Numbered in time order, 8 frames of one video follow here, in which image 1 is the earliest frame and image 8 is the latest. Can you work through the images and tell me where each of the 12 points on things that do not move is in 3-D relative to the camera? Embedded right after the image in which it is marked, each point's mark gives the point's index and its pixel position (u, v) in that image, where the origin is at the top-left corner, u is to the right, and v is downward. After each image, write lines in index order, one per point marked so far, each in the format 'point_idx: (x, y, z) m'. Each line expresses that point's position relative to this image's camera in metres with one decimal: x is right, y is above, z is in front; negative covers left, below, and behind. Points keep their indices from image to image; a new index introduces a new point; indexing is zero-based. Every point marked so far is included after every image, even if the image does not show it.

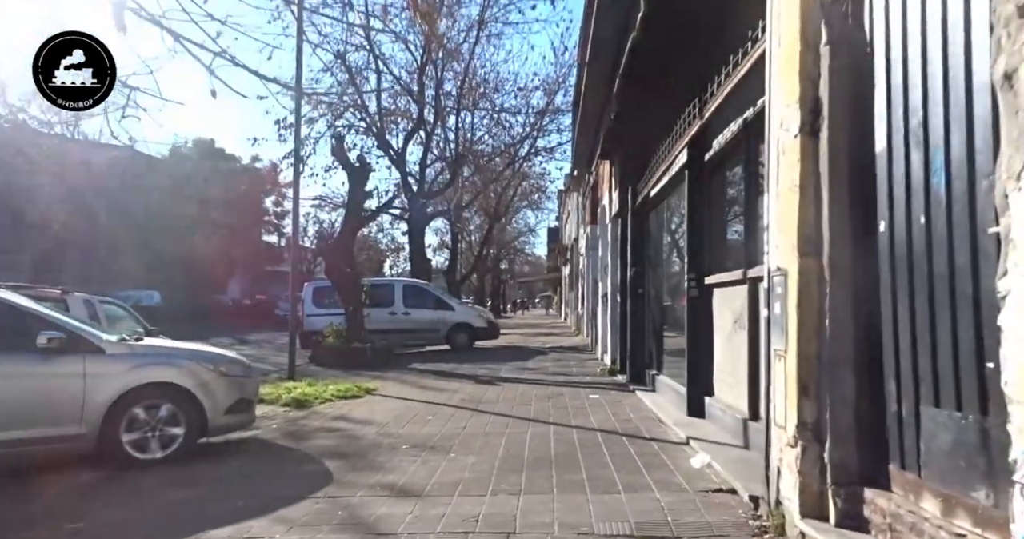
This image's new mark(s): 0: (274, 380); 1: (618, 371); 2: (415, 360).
0: (-4.9, -2.3, +12.7) m
1: (+2.4, -2.3, +14.1) m
2: (-2.8, -2.6, +17.9) m
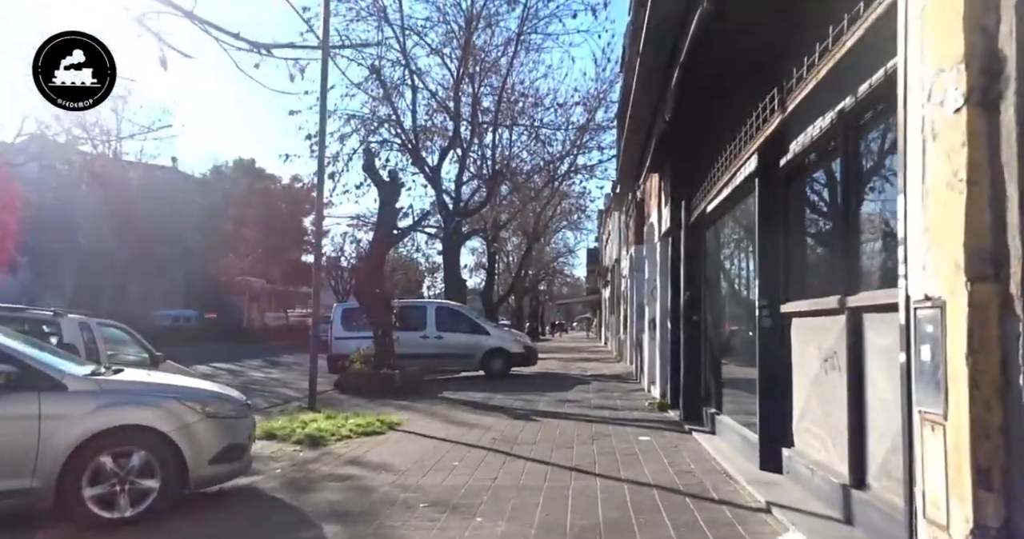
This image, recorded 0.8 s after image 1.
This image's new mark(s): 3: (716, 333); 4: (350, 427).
0: (-4.1, -2.7, +11.8) m
1: (+3.2, -2.8, +12.7) m
2: (-1.7, -3.2, +16.7) m
3: (+3.2, -1.0, +10.2) m
4: (-2.6, -2.6, +10.1) m
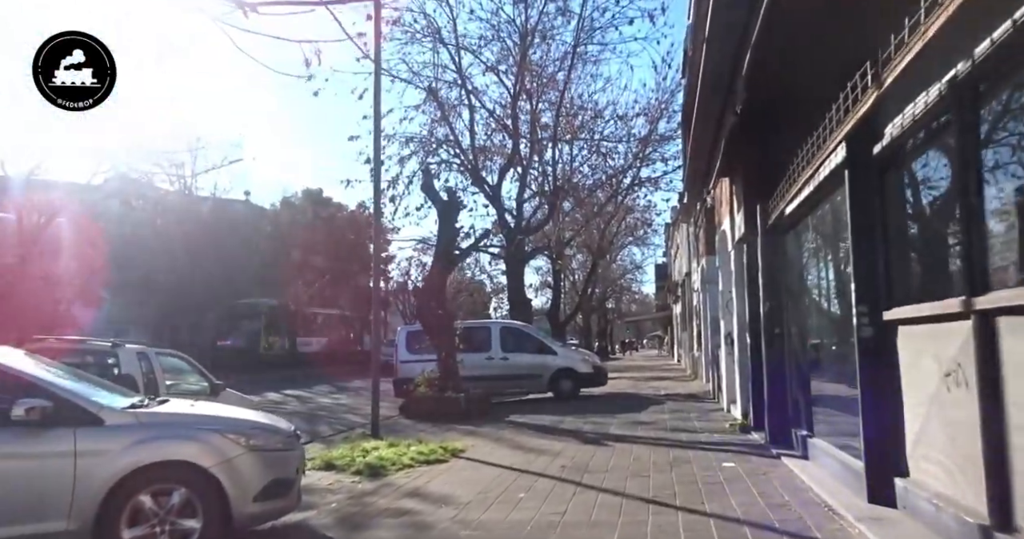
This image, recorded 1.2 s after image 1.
0: (-2.9, -3.1, +11.5) m
1: (+4.5, -2.9, +11.6) m
2: (0.0, -3.7, +16.2) m
3: (+4.2, -1.1, +9.2) m
4: (-1.6, -2.9, +9.7) m
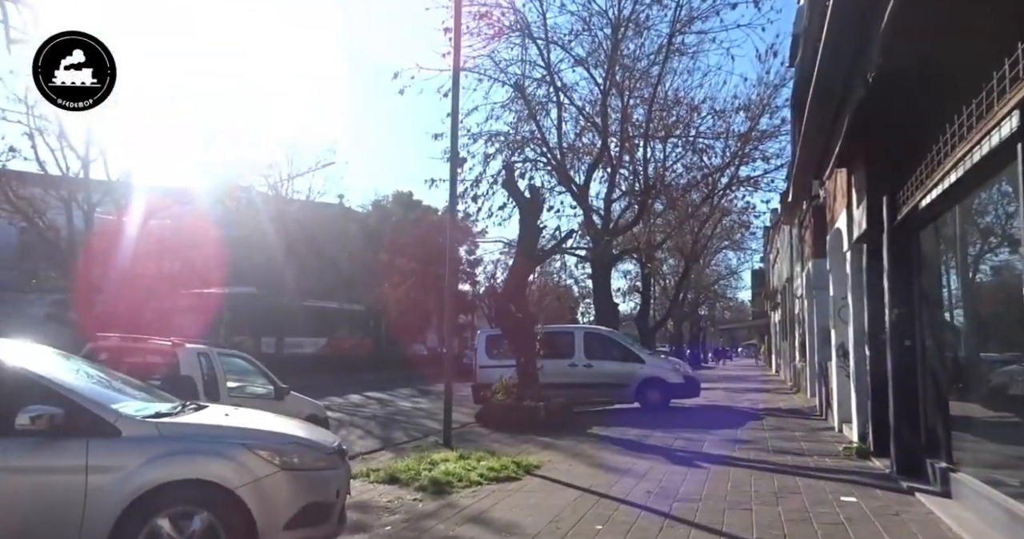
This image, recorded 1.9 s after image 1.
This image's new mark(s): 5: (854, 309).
0: (-1.5, -3.1, +10.9) m
1: (+5.8, -3.0, +10.0) m
2: (+2.0, -3.7, +15.1) m
3: (+5.2, -1.1, +7.6) m
4: (-0.4, -2.9, +9.0) m
5: (+5.7, -0.6, +10.3) m
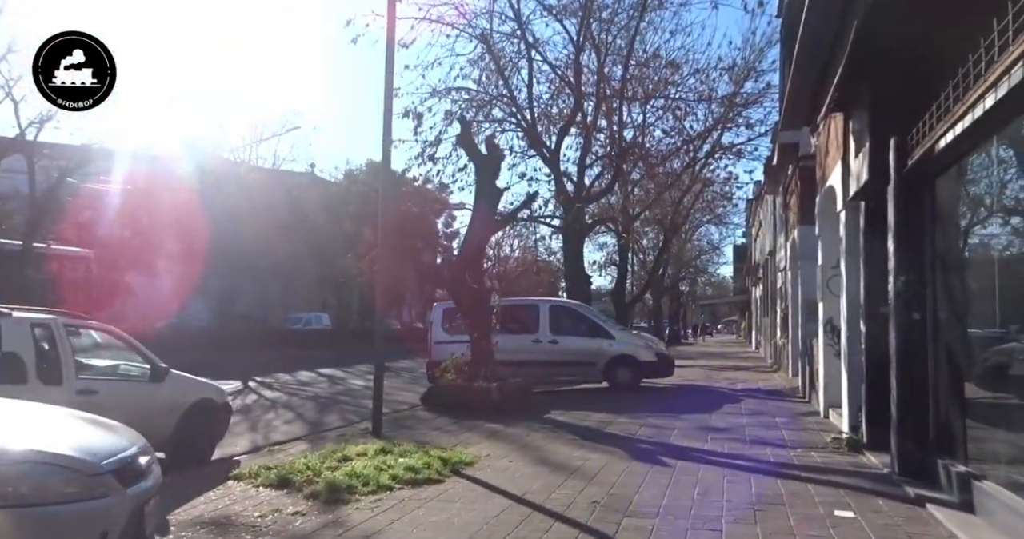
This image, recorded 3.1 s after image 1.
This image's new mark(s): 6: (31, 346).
0: (-2.4, -2.5, +9.3) m
1: (+4.9, -2.4, +8.5) m
2: (+1.0, -2.9, +13.6) m
3: (+4.4, -0.7, +6.1) m
4: (-1.3, -2.3, +7.4) m
5: (+4.7, -0.1, +8.8) m
6: (-4.9, -0.8, +6.3) m
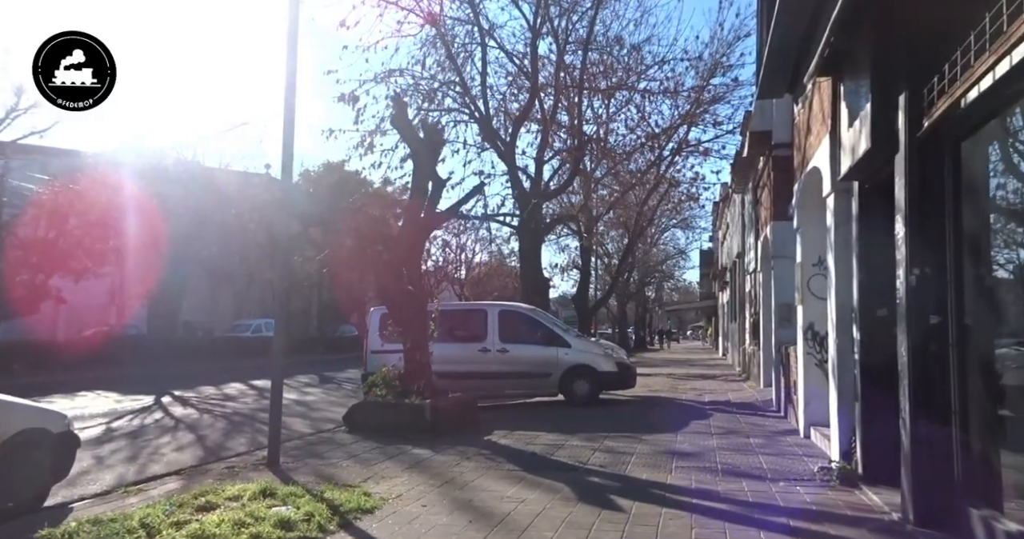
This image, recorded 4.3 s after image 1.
0: (-3.4, -2.4, +7.4) m
1: (+4.0, -2.4, +7.0) m
2: (-0.2, -2.9, +11.9) m
3: (+3.6, -0.6, +4.6) m
4: (-2.2, -2.3, +5.6) m
5: (+3.8, 0.0, +7.3) m
6: (-5.7, -0.7, +4.3) m
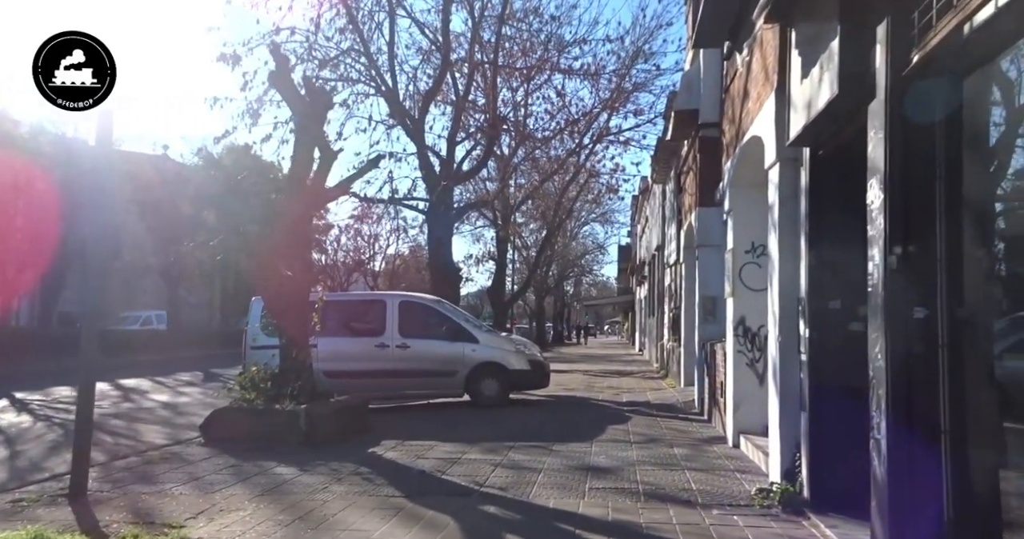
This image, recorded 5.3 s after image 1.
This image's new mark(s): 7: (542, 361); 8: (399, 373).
0: (-4.5, -2.2, +5.4) m
1: (+2.8, -2.2, +6.0) m
2: (-1.9, -2.6, +10.3) m
3: (+2.8, -0.5, +3.5) m
4: (-3.1, -2.0, +3.7) m
5: (+2.7, +0.1, +6.2) m
6: (-6.4, -0.4, +2.0) m
7: (+0.7, -2.1, +14.0) m
8: (-2.4, -2.2, +13.2) m
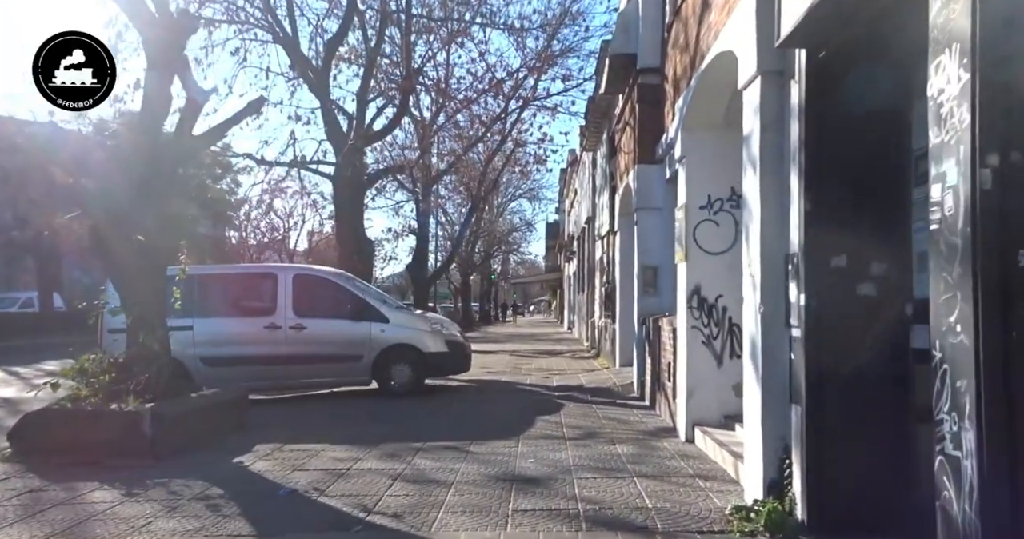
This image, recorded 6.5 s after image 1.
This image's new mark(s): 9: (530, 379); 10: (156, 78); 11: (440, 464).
0: (-5.2, -1.8, +3.2) m
1: (+2.1, -1.8, +4.6) m
2: (-3.1, -2.1, +8.3) m
3: (+2.3, -0.2, +2.0) m
4: (-3.6, -1.7, +1.7) m
5: (+1.9, +0.5, +4.7) m
6: (-6.6, -0.1, -0.4) m
7: (-1.0, -1.4, +12.4) m
8: (-3.9, -1.6, +11.2) m
9: (+0.4, -2.4, +13.5) m
10: (-4.6, +2.6, +7.7) m
11: (-0.7, -2.0, +6.4) m
